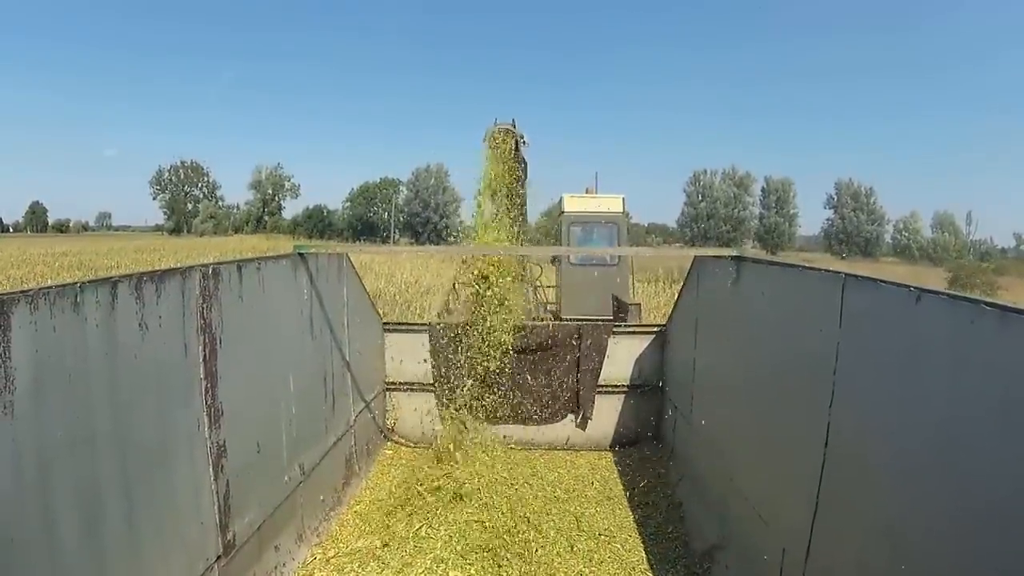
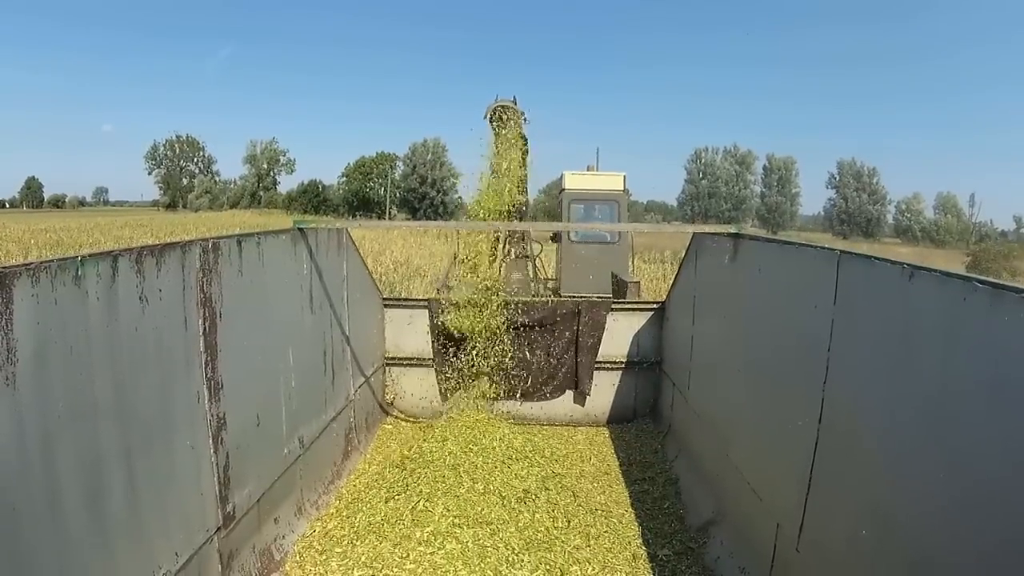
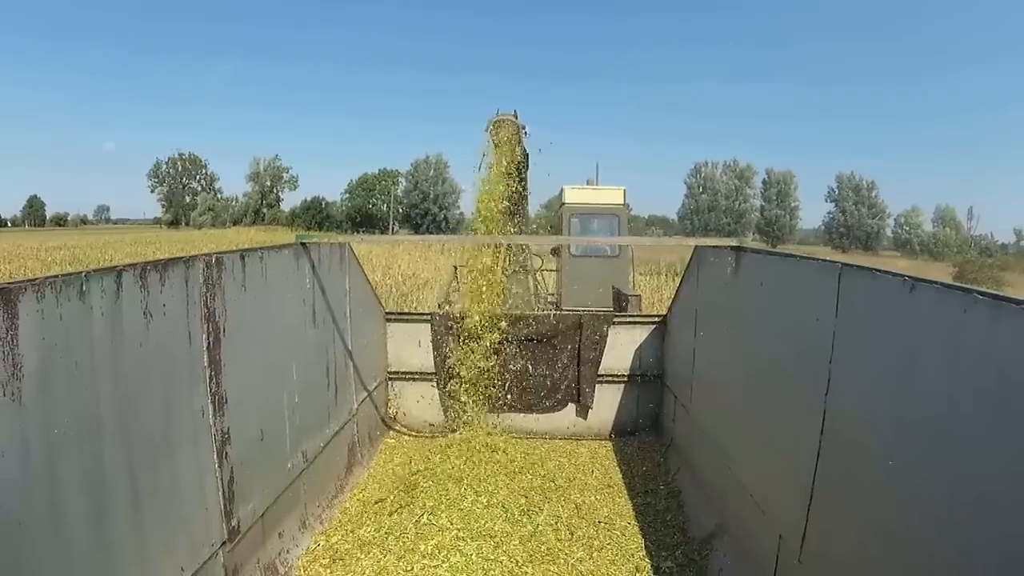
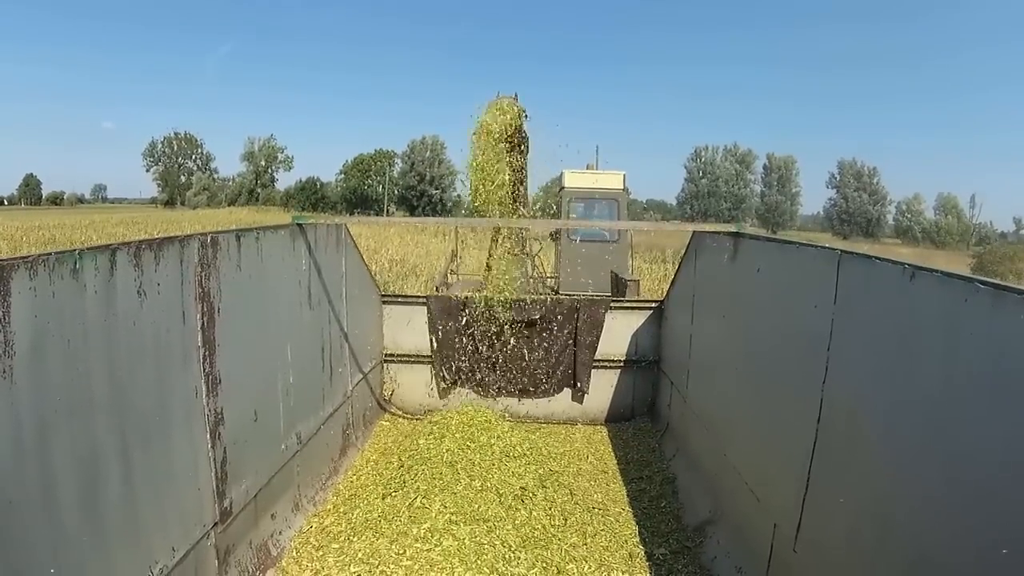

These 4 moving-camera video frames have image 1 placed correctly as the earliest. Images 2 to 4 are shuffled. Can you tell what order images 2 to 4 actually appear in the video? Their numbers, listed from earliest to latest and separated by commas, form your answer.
3, 2, 4
